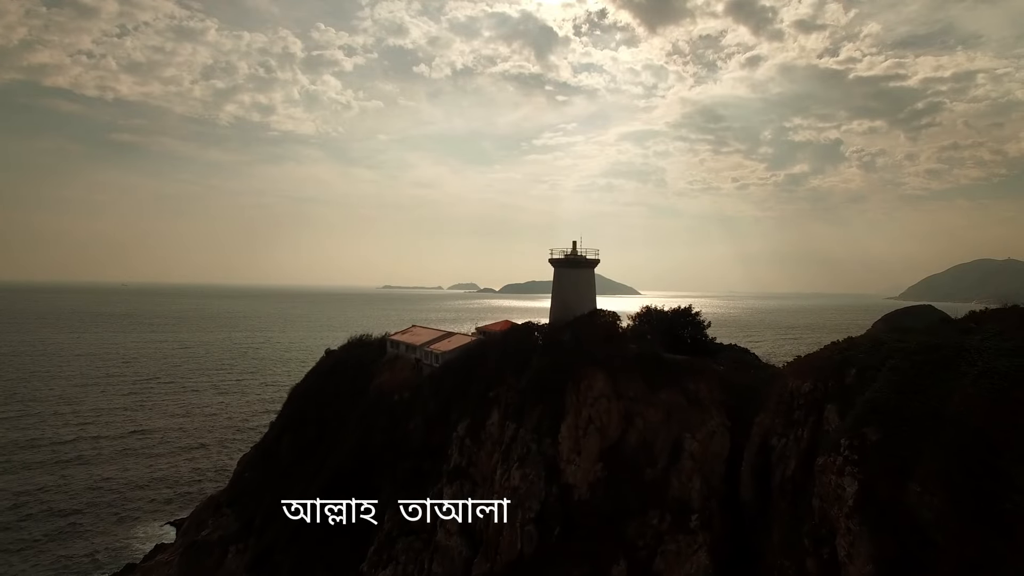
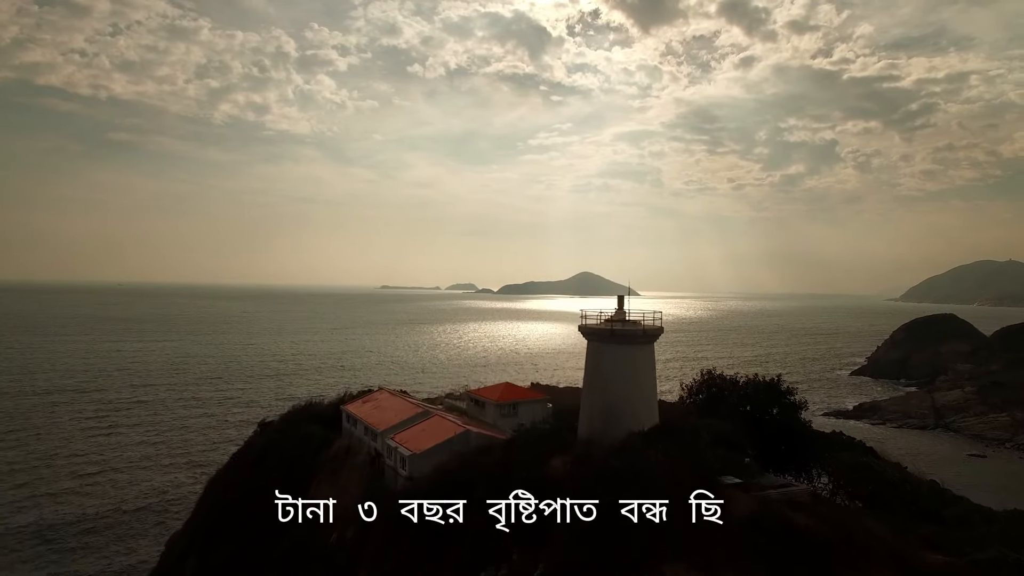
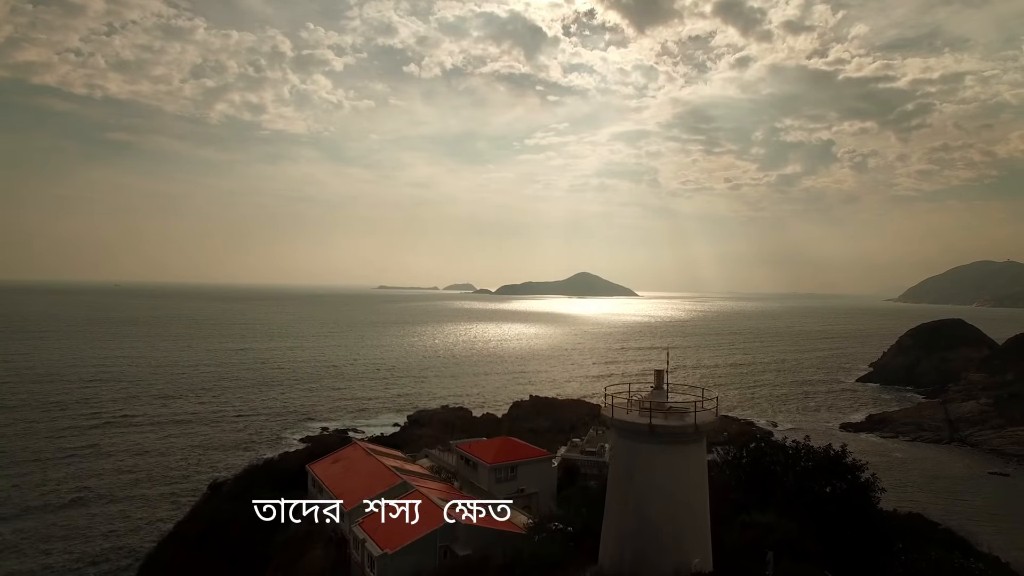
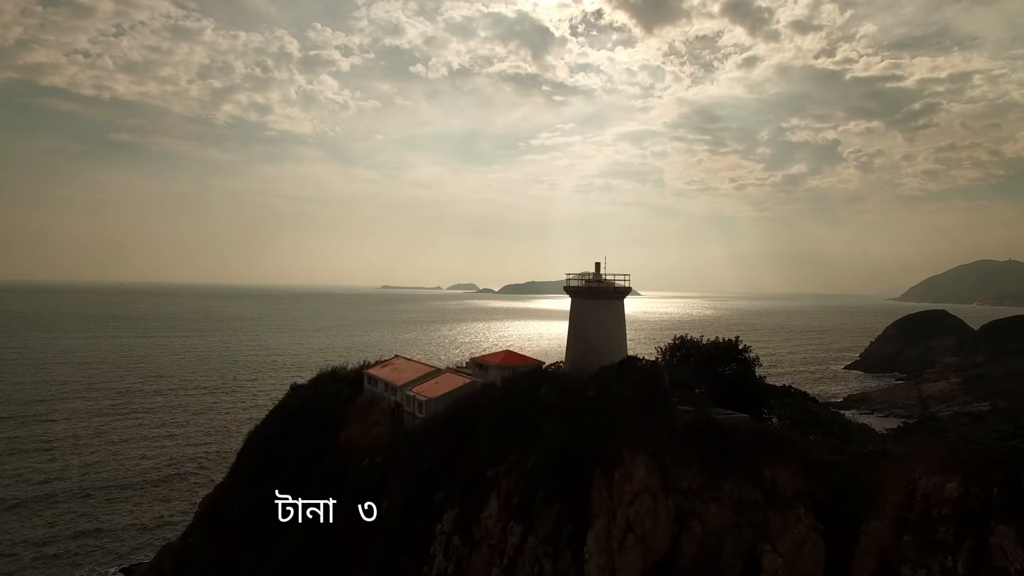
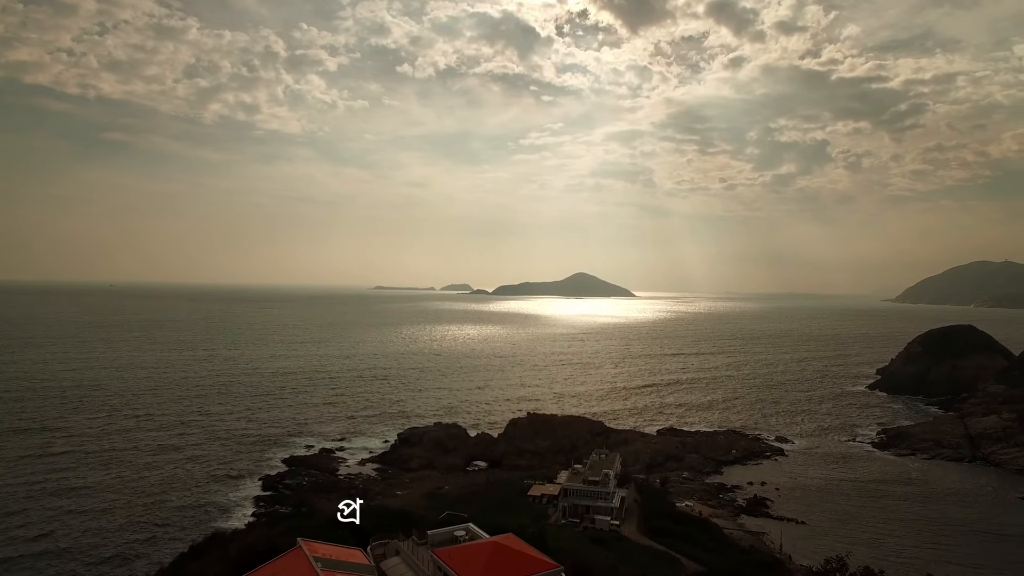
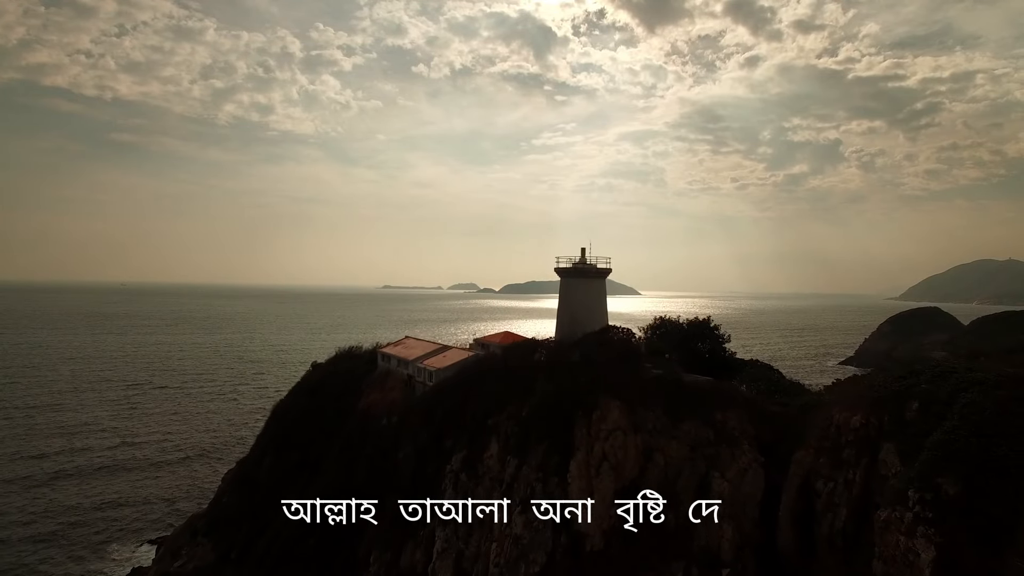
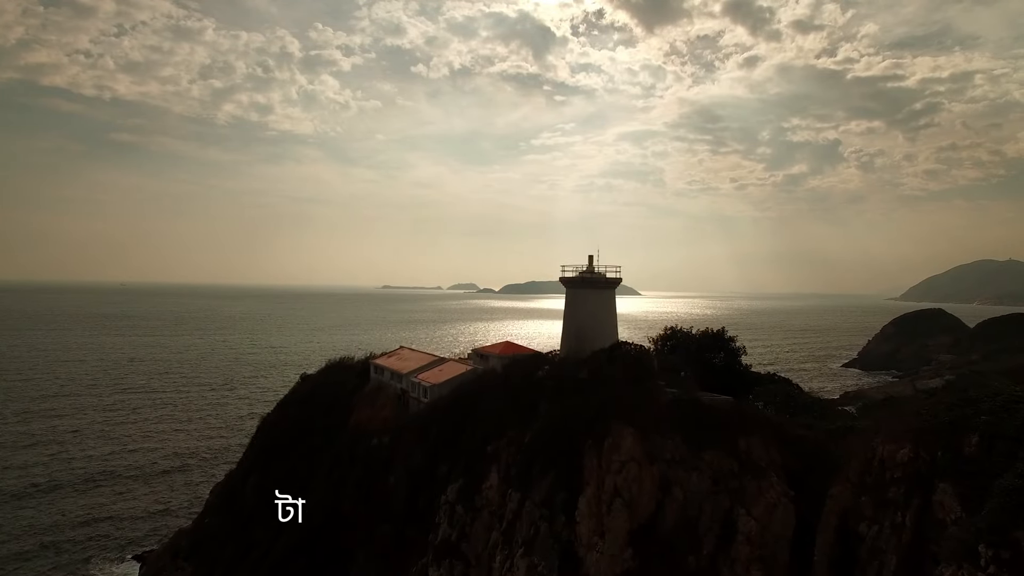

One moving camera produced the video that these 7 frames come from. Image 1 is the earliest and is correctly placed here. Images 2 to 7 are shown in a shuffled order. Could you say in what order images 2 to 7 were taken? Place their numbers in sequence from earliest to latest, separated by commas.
6, 7, 4, 2, 3, 5
